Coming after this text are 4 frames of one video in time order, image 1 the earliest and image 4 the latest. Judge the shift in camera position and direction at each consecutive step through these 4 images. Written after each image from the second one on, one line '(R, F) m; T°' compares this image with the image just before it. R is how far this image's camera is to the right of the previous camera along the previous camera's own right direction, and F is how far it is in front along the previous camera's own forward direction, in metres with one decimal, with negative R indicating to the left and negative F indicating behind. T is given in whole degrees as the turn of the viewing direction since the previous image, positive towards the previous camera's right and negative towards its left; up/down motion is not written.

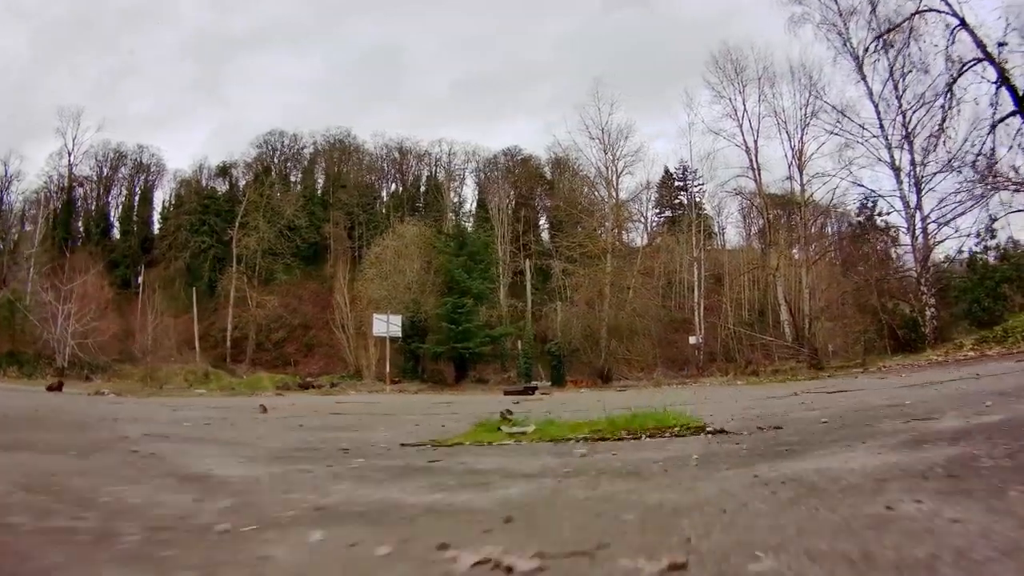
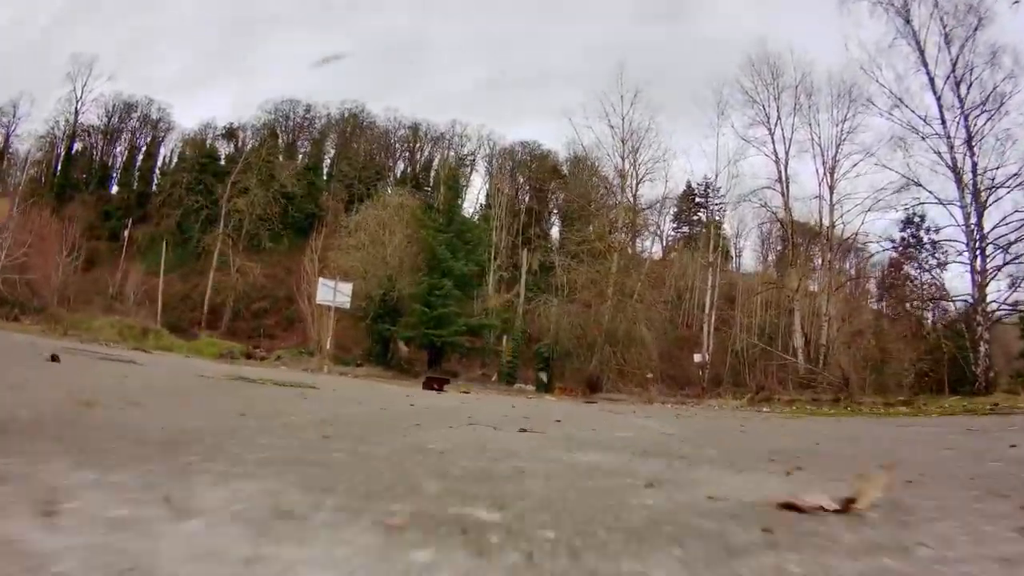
(+0.5, +2.2) m; -1°
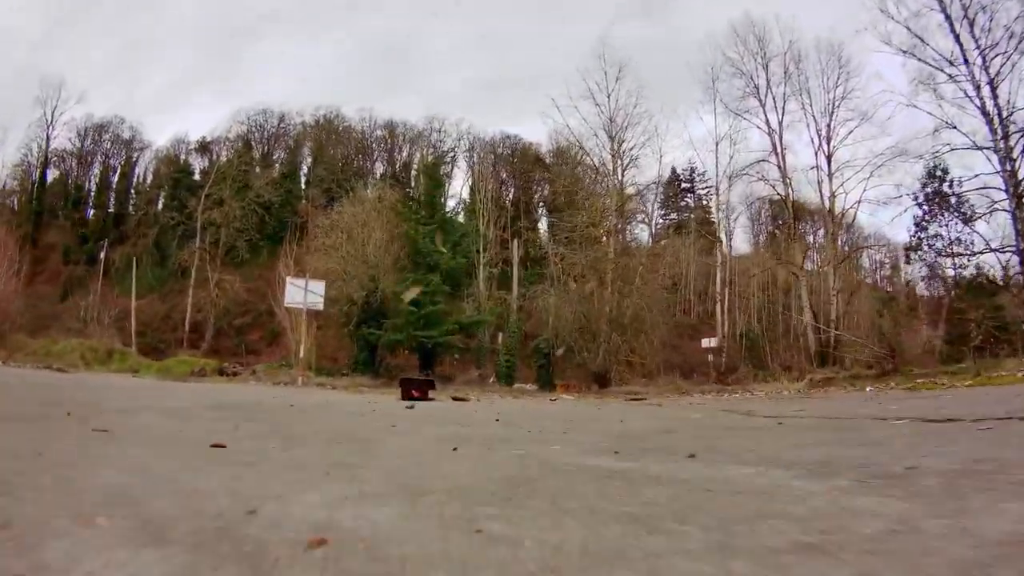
(0.0, +1.3) m; +1°
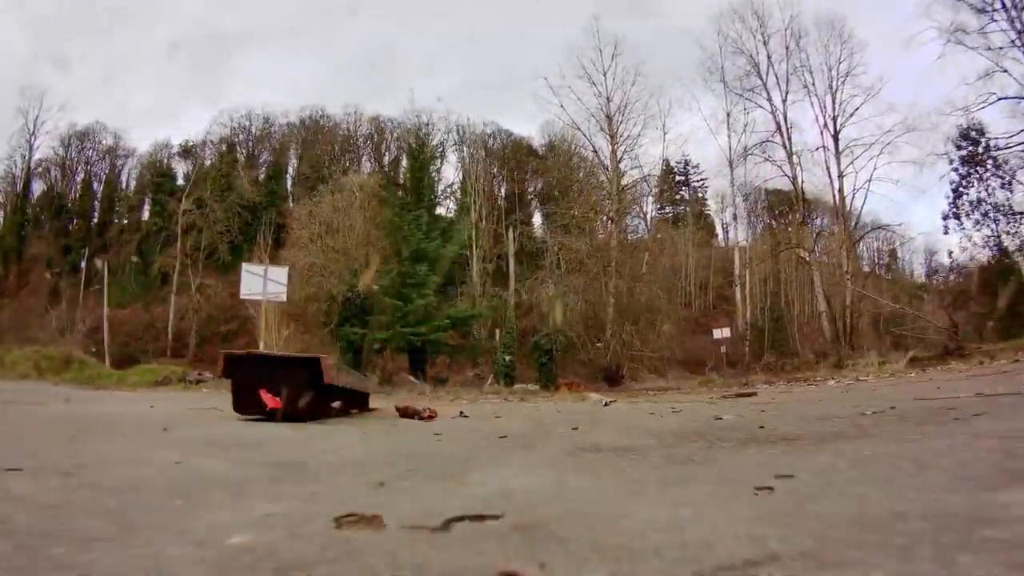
(0.0, +1.4) m; 0°
